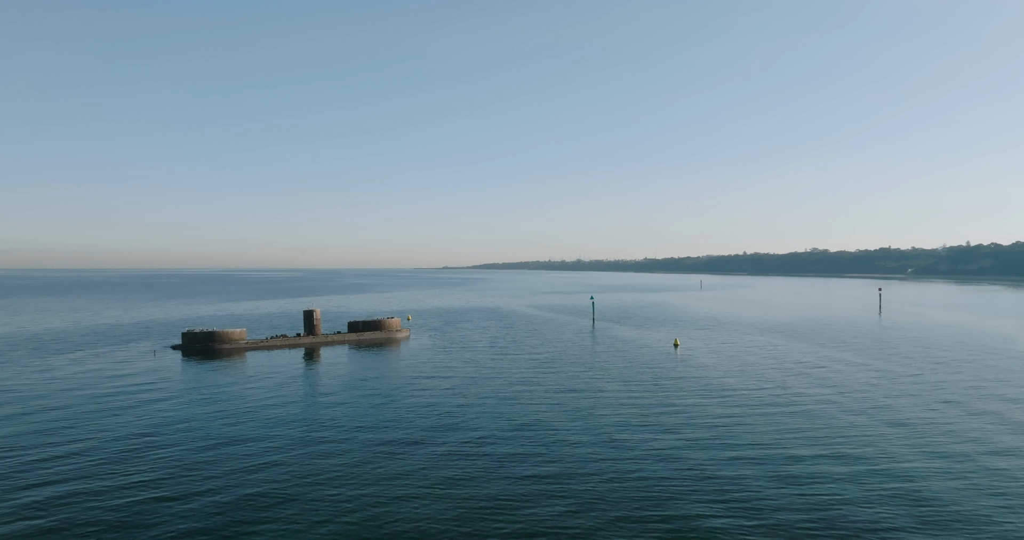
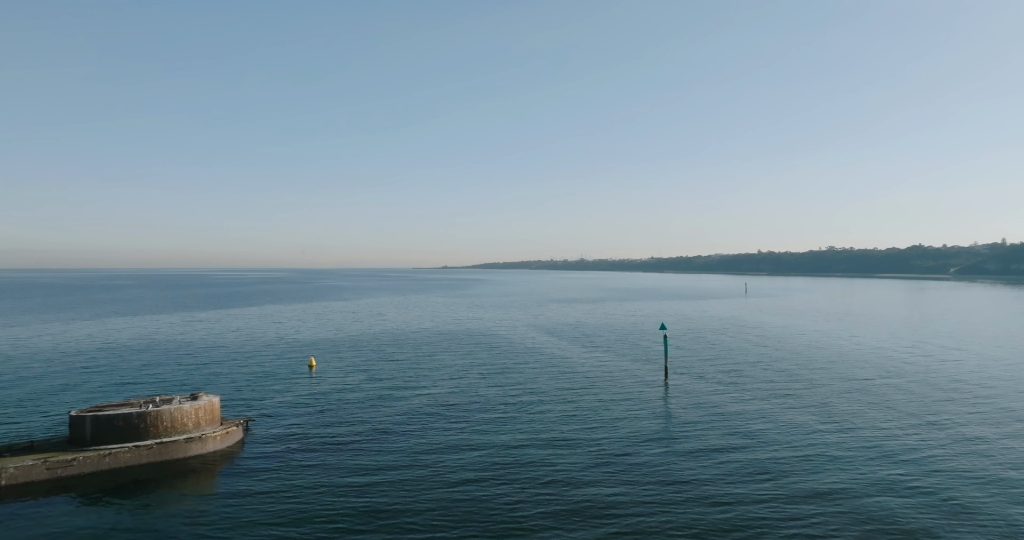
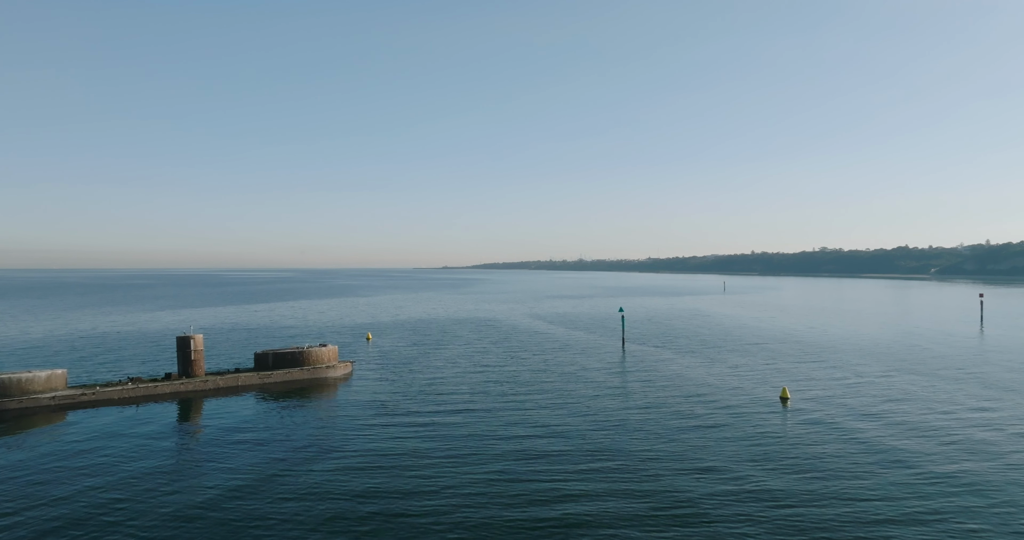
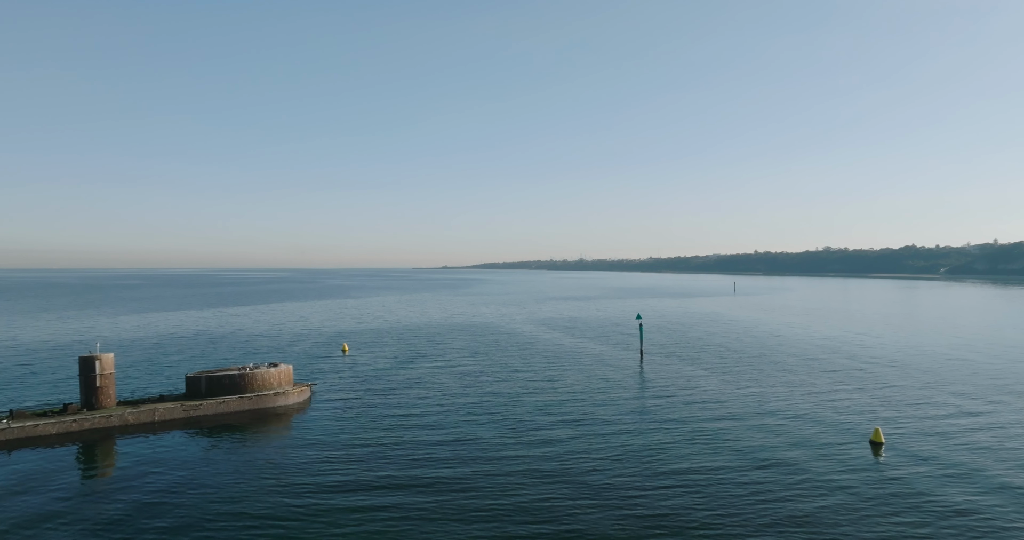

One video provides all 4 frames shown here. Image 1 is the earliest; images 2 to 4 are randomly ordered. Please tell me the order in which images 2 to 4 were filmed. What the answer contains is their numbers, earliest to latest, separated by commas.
3, 4, 2
